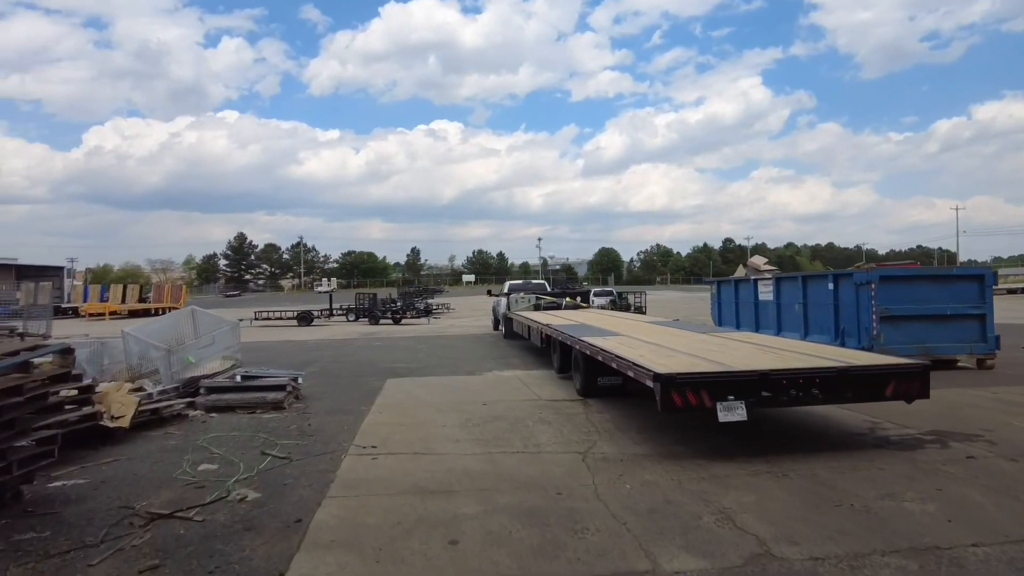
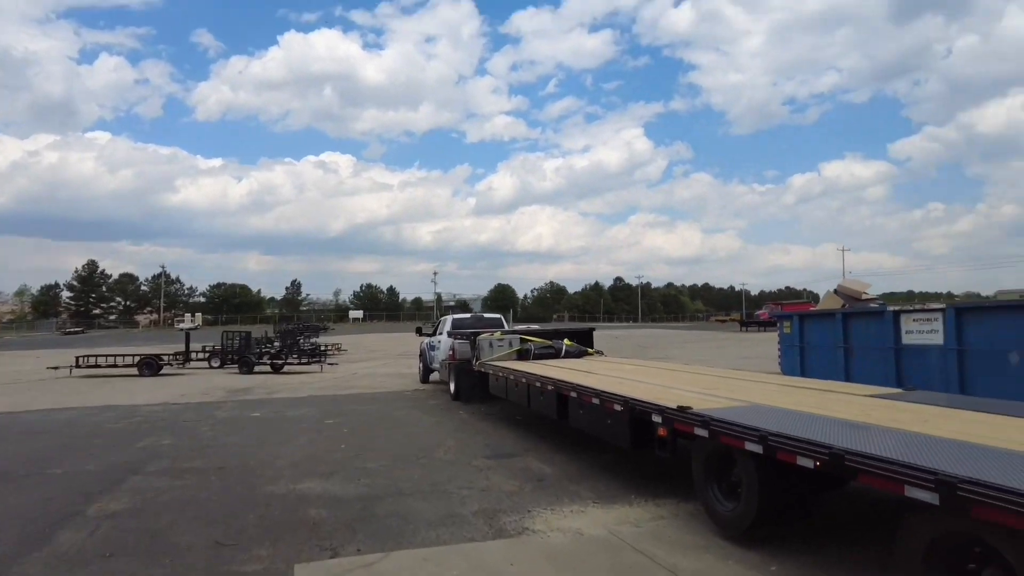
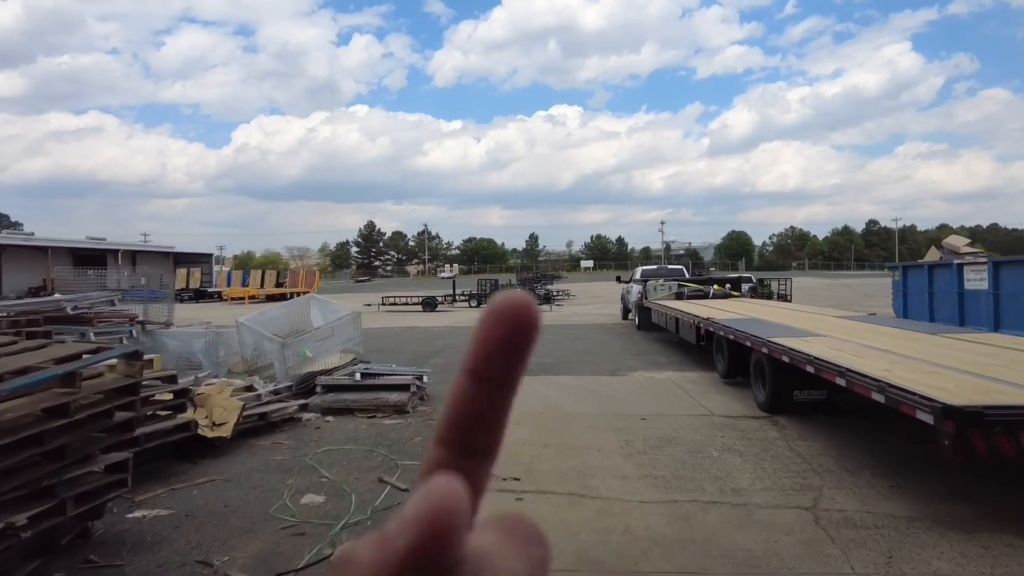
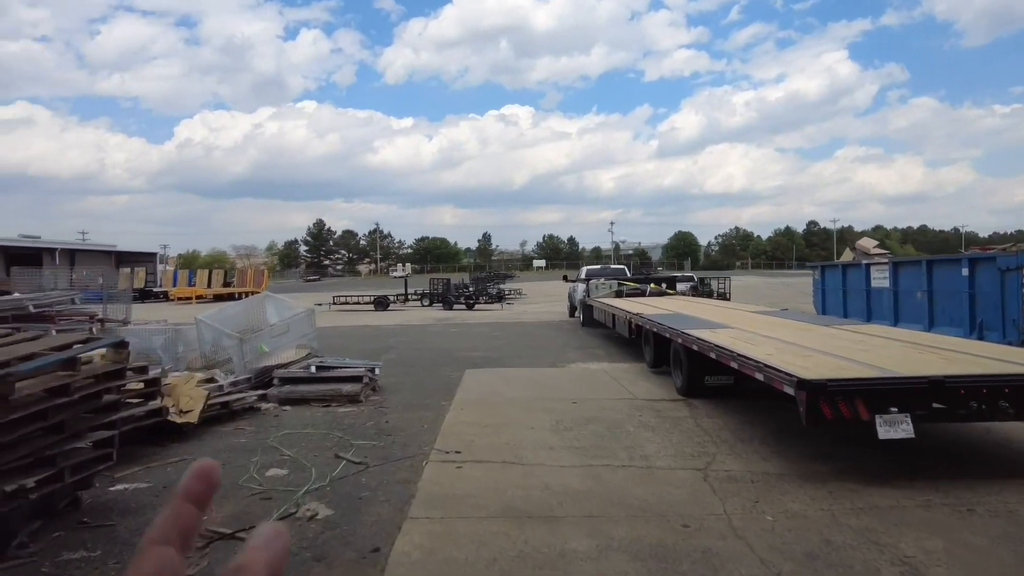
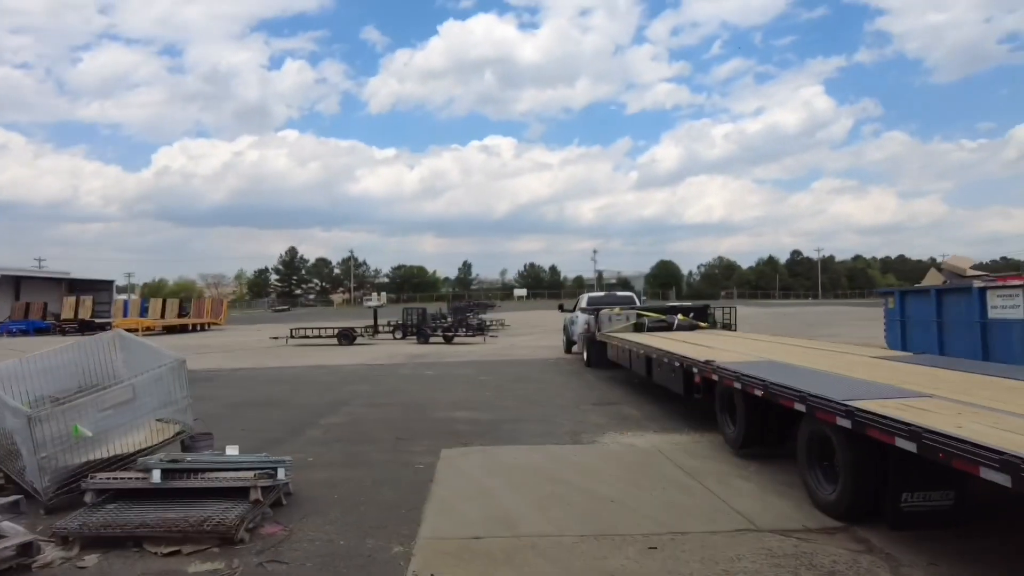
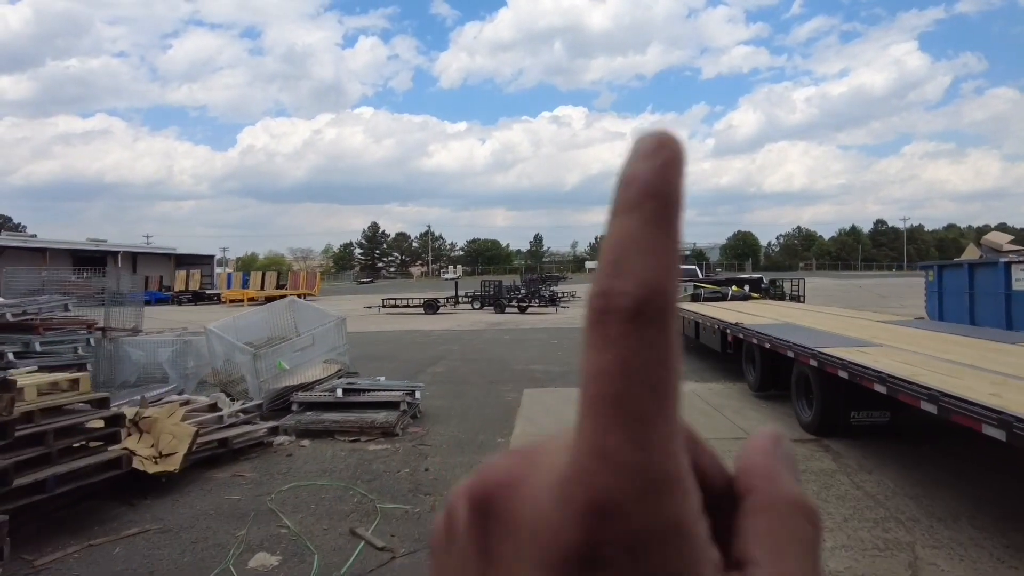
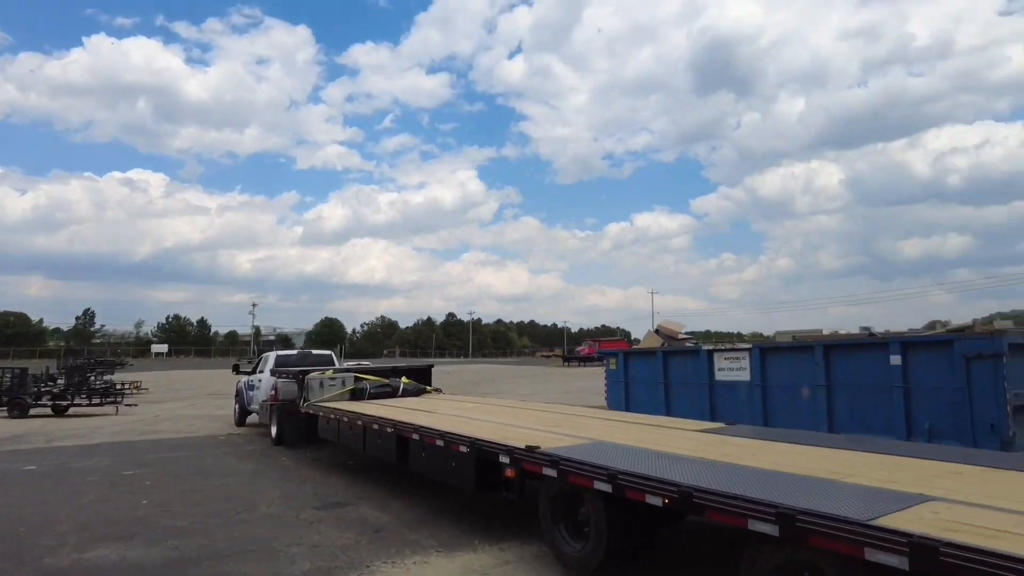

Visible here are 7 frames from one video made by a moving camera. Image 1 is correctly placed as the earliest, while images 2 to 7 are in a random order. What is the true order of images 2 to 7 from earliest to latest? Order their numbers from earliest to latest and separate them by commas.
4, 3, 6, 5, 2, 7
